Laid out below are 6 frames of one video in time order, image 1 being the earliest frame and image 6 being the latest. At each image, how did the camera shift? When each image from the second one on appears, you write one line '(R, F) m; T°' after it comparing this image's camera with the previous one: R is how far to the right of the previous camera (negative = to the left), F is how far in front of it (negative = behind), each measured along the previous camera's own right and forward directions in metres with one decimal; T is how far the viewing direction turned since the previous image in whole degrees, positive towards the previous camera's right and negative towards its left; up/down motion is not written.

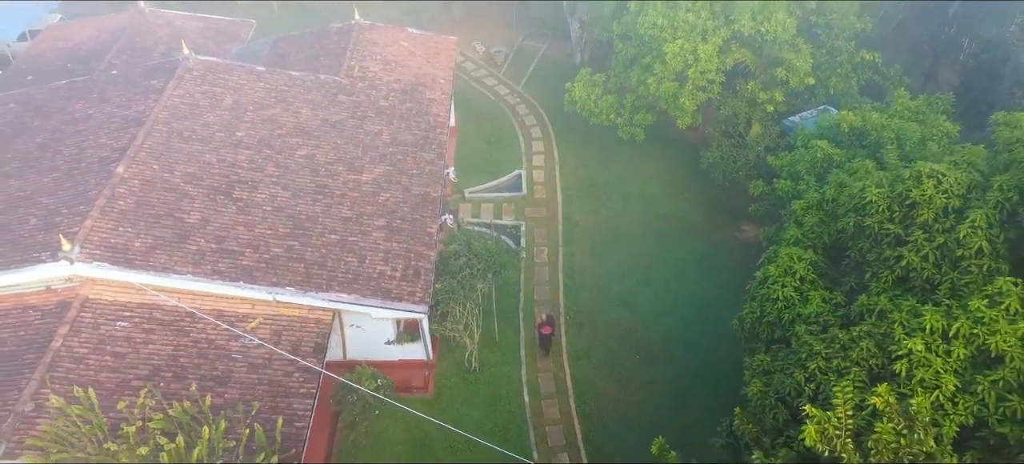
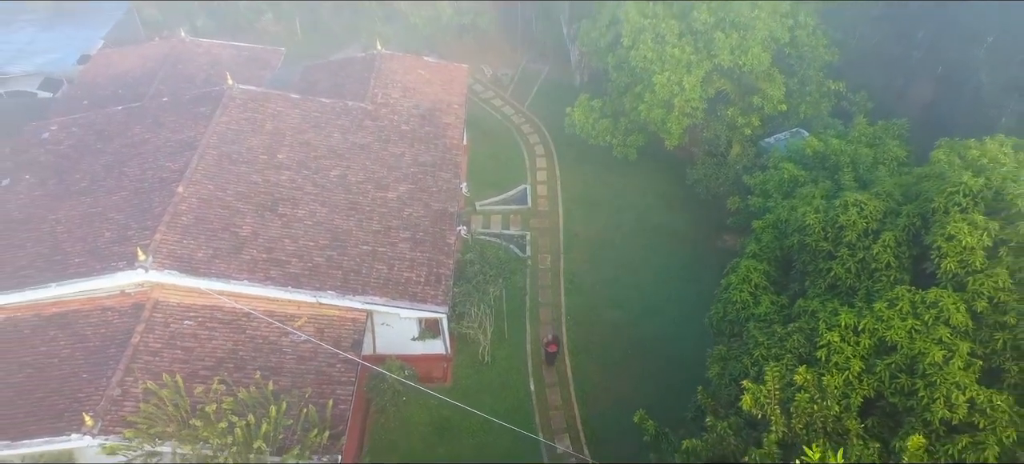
(-0.2, -2.2) m; 0°
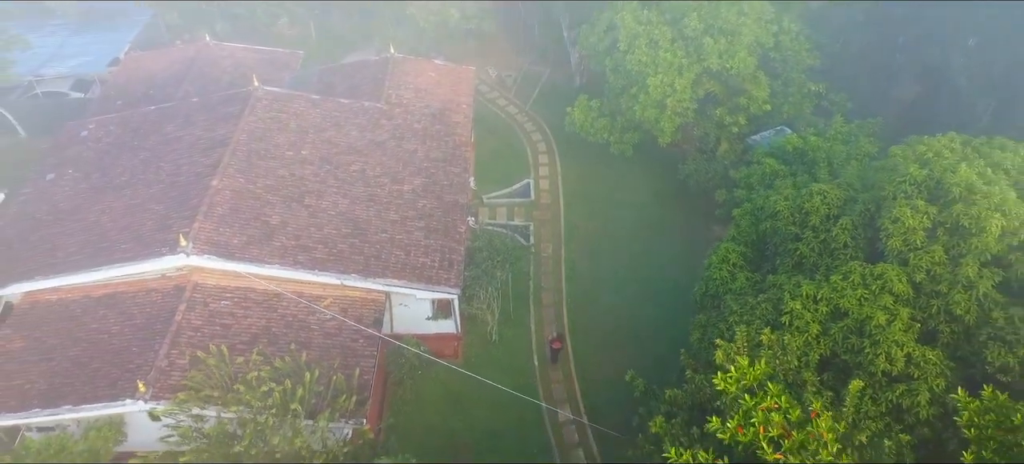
(-0.2, -1.6) m; 0°
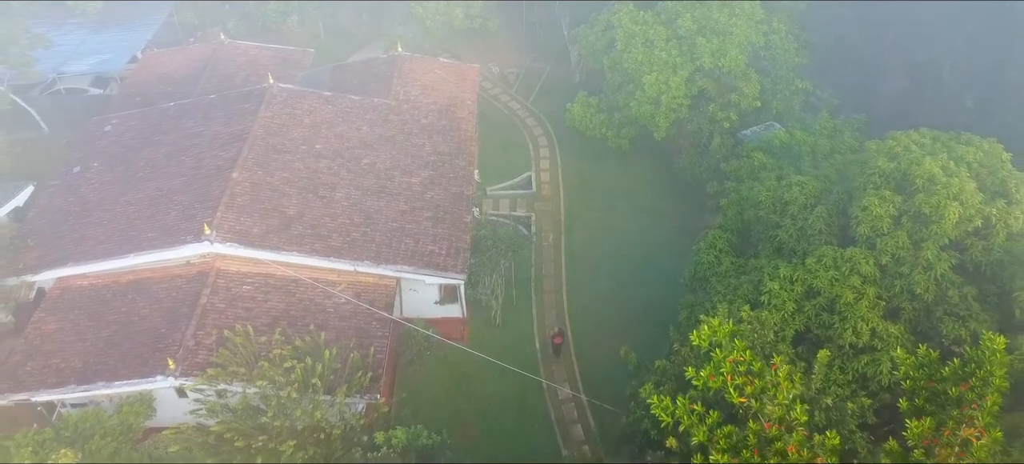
(-0.1, -1.1) m; 0°
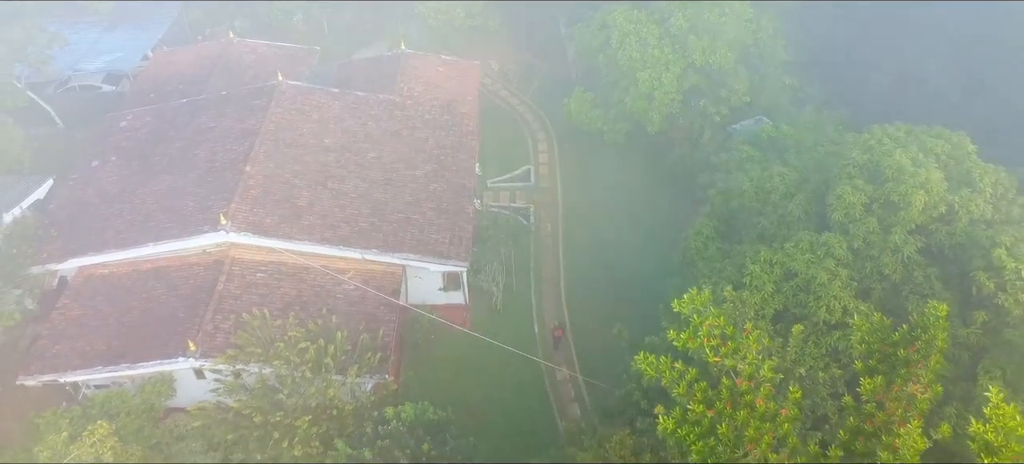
(-0.1, -1.0) m; 0°
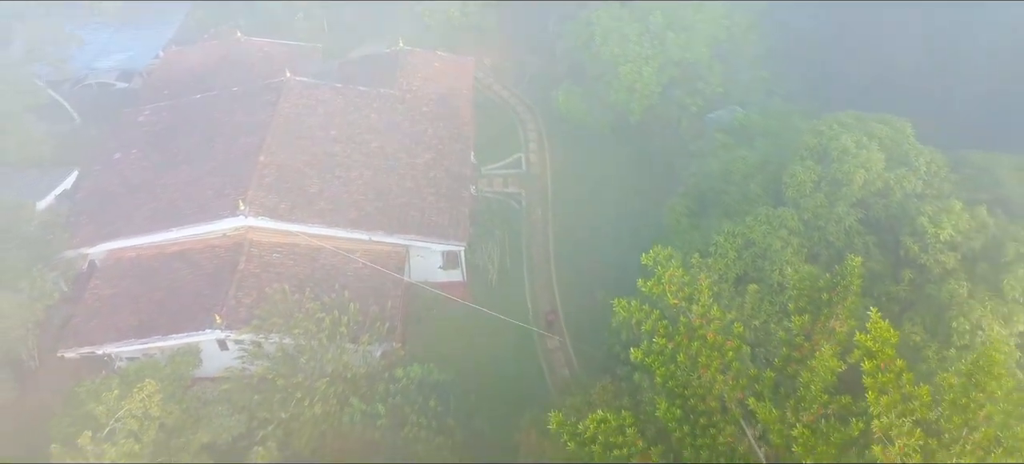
(-0.1, -1.8) m; +1°
